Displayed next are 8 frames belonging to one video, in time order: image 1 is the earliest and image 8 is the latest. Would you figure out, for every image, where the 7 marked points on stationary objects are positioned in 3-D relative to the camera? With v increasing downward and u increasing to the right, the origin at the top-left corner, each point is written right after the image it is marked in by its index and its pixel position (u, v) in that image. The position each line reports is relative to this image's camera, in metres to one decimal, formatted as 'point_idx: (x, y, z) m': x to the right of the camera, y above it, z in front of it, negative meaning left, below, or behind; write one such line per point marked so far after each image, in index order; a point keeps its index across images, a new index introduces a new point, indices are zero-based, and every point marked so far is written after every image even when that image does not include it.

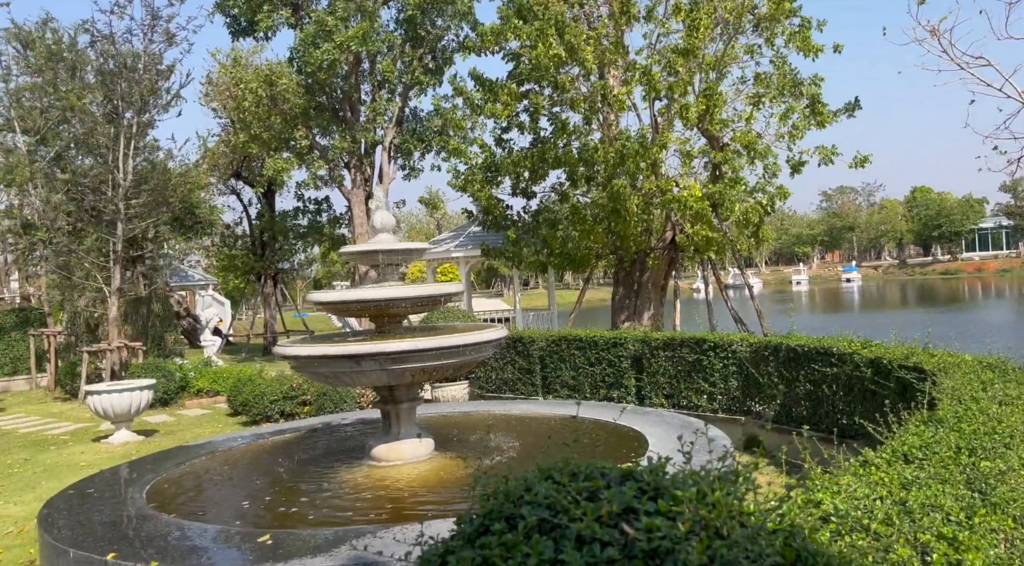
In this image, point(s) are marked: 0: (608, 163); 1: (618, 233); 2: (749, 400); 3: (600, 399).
0: (+1.7, +2.1, +13.5) m
1: (+1.9, +0.9, +13.8) m
2: (+2.5, -1.3, +8.1) m
3: (+1.1, -1.5, +9.5) m
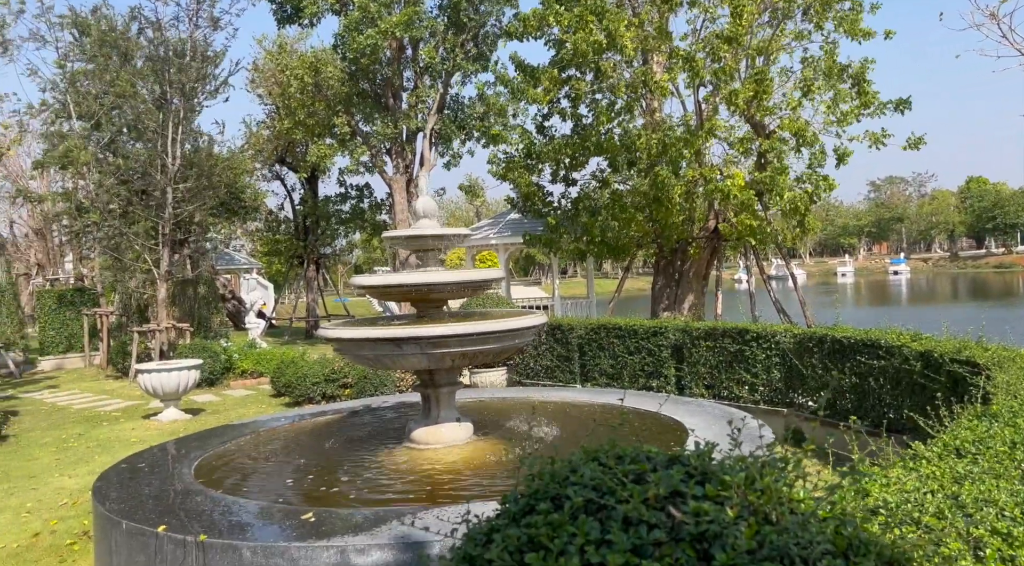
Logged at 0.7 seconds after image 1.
0: (+2.4, +2.3, +13.3) m
1: (+2.6, +1.1, +13.7) m
2: (+2.9, -1.1, +8.0) m
3: (+1.6, -1.3, +9.5) m
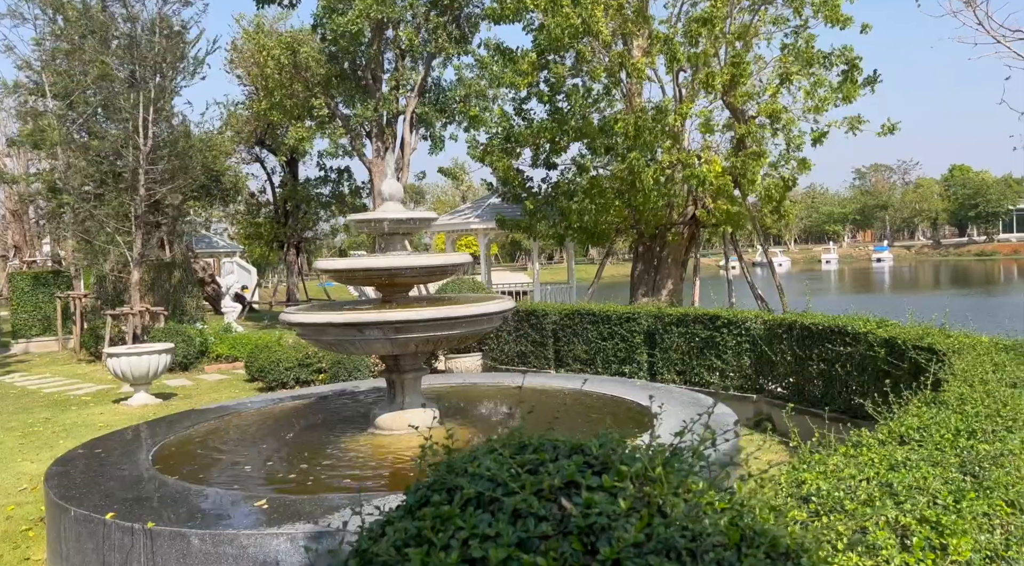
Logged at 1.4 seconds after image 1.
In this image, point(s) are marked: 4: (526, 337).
0: (+2.0, +2.6, +13.3) m
1: (+2.2, +1.4, +13.7) m
2: (+2.6, -1.0, +8.0) m
3: (+1.2, -1.1, +9.5) m
4: (+0.2, -0.7, +10.5) m
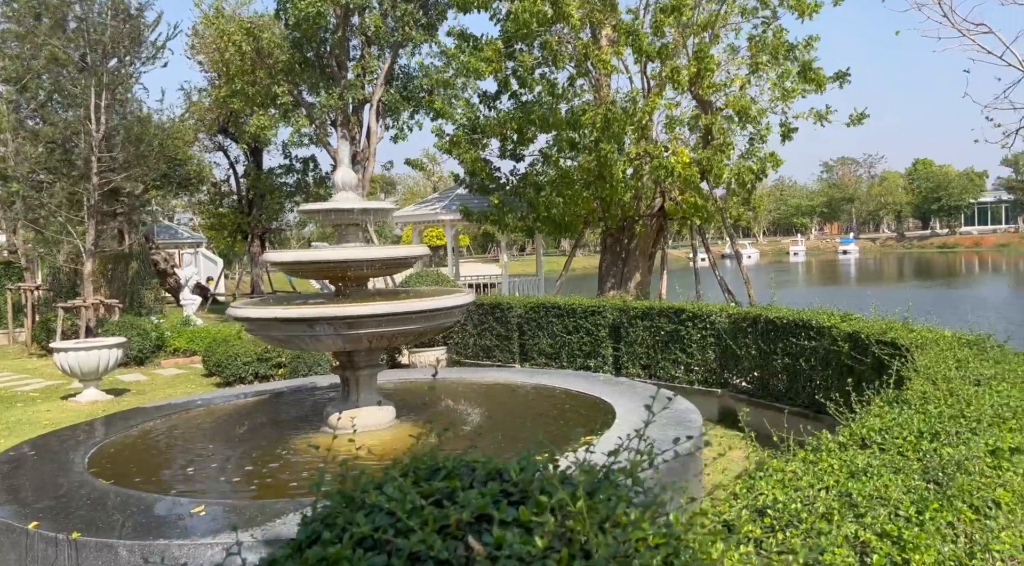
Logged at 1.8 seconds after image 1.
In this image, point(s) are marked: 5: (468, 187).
0: (+1.4, +2.7, +13.1) m
1: (+1.6, +1.5, +13.5) m
2: (+2.2, -0.9, +7.9) m
3: (+0.8, -1.0, +9.3) m
4: (-0.3, -0.6, +10.3) m
5: (-0.9, +2.0, +16.1) m
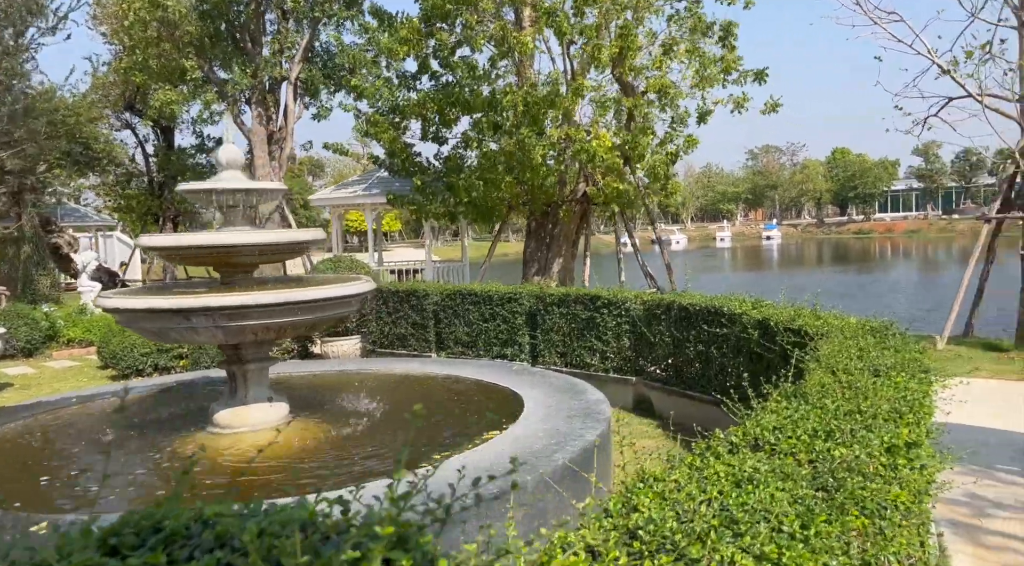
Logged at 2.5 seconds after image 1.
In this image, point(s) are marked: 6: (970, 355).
0: (+0.1, +2.9, +12.8) m
1: (+0.2, +1.8, +13.3) m
2: (+1.3, -0.8, +7.8) m
3: (-0.2, -0.9, +9.1) m
4: (-1.4, -0.5, +10.0) m
5: (-2.5, +2.3, +15.6) m
6: (+6.2, -1.0, +10.4) m
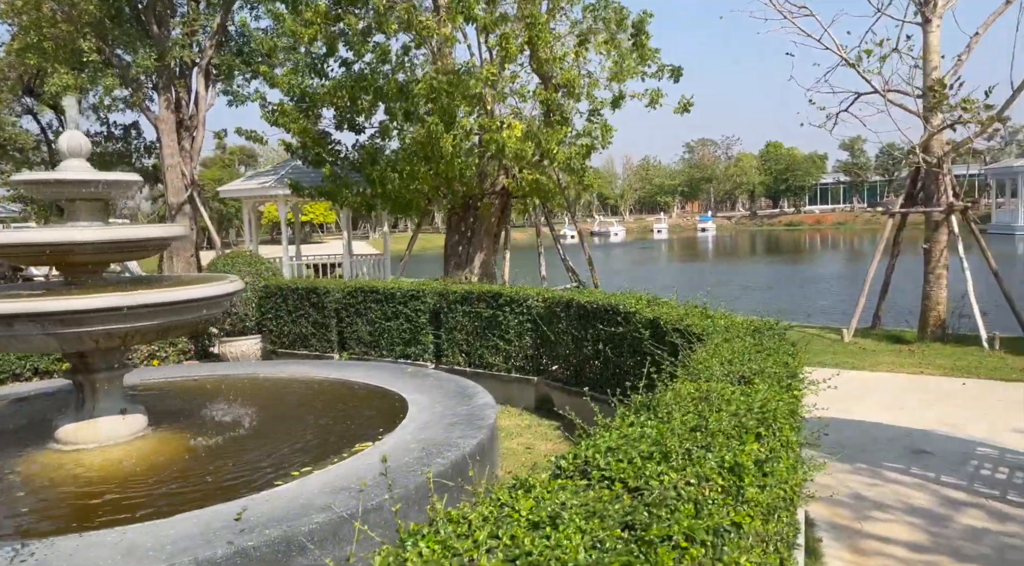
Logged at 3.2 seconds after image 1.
0: (-1.3, +3.0, +12.4) m
1: (-1.2, +1.8, +12.9) m
2: (+0.3, -0.8, +7.6) m
3: (-1.3, -0.8, +8.7) m
4: (-2.6, -0.4, +9.5) m
5: (-4.1, +2.4, +15.0) m
6: (+5.0, -0.9, +10.5) m
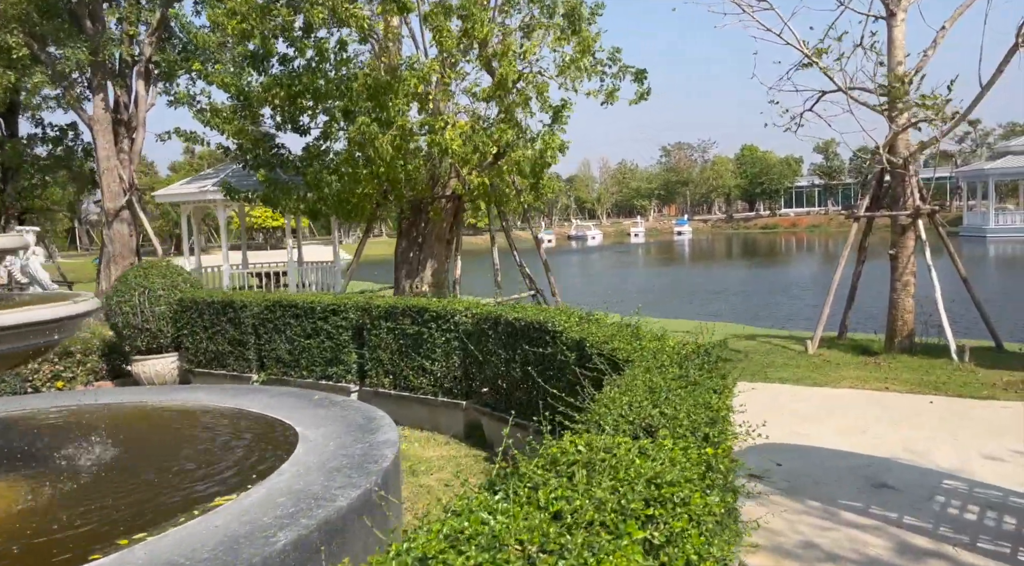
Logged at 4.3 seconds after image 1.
0: (-2.2, +2.9, +11.7) m
1: (-2.0, +1.7, +12.2) m
2: (-0.4, -0.9, +6.8) m
3: (-2.0, -1.0, +8.0) m
4: (-3.3, -0.6, +8.7) m
5: (-5.0, +2.2, +14.2) m
6: (+4.2, -1.0, +9.9) m
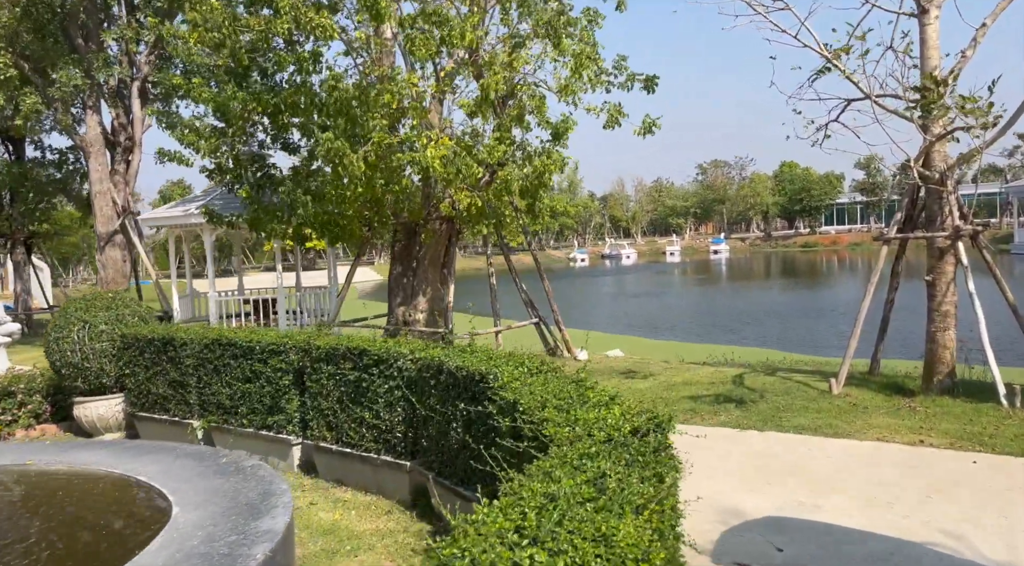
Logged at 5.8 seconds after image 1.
0: (-2.3, +2.4, +10.8) m
1: (-2.1, +1.2, +11.3) m
2: (-0.7, -1.2, +5.8) m
3: (-2.3, -1.3, +7.0) m
4: (-3.6, -0.9, +7.8) m
5: (-5.0, +1.7, +13.4) m
6: (+4.0, -1.4, +8.6) m
